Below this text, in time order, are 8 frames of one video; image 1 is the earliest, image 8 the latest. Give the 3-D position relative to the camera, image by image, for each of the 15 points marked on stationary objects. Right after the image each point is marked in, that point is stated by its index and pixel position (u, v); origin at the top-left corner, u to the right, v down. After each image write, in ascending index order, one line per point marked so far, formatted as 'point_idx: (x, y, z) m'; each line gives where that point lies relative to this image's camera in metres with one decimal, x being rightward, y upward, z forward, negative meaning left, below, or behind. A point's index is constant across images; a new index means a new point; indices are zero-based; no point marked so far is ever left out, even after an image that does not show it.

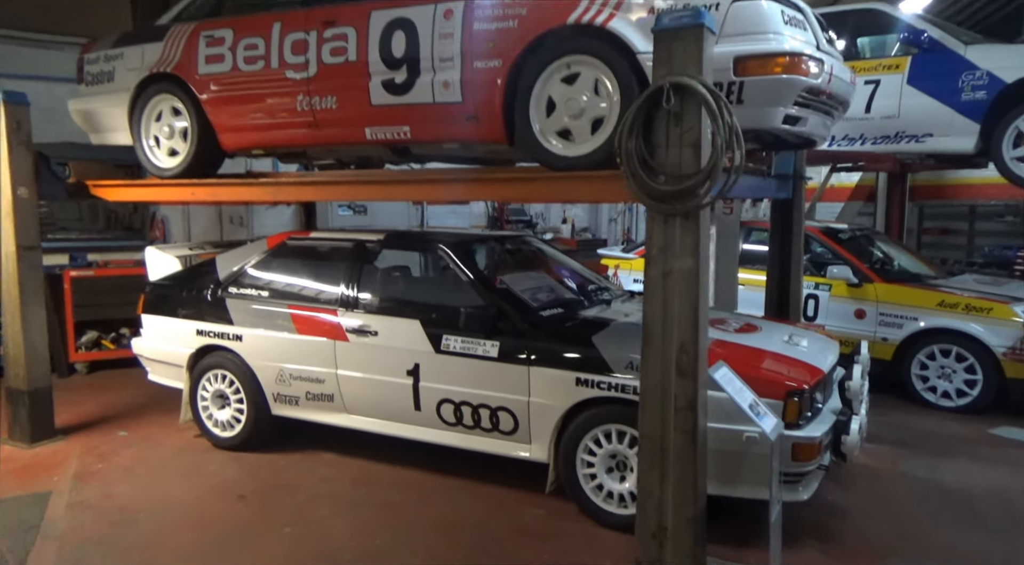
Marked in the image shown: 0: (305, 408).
0: (-1.3, -0.8, +4.5) m
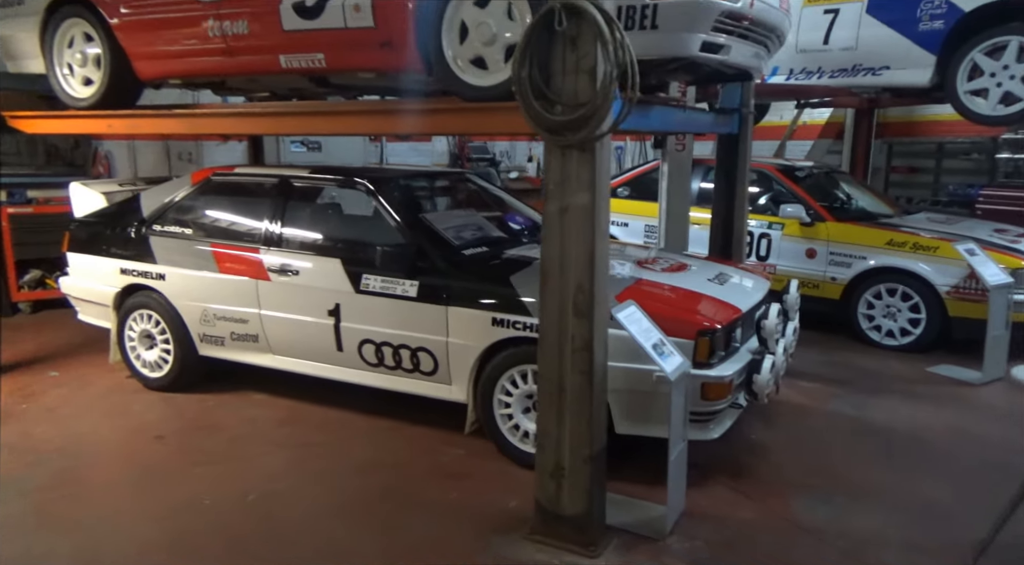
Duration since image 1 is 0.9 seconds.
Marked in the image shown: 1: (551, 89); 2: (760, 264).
0: (-1.7, -0.4, +4.4) m
1: (+0.1, +0.7, +2.6) m
2: (+2.3, +0.2, +6.7) m
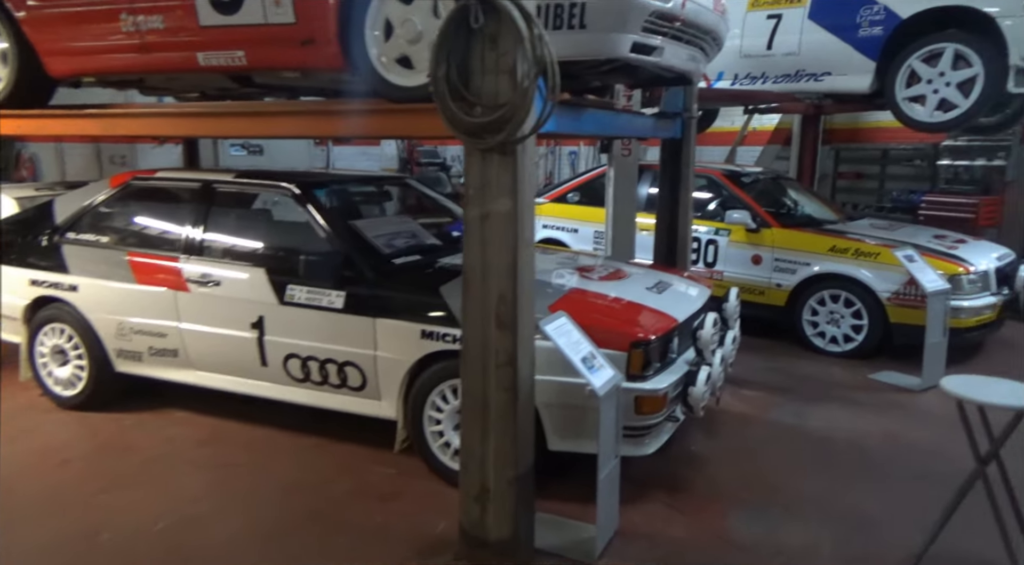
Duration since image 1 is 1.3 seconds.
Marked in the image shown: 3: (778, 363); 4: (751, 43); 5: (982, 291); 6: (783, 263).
0: (-2.1, -0.5, +4.2) m
1: (-0.1, +0.7, +2.5) m
2: (+1.8, +0.1, +6.7) m
3: (+2.1, -0.6, +5.7) m
4: (+2.0, +2.0, +6.1) m
5: (+3.6, -0.1, +5.5) m
6: (+2.3, +0.2, +6.2) m
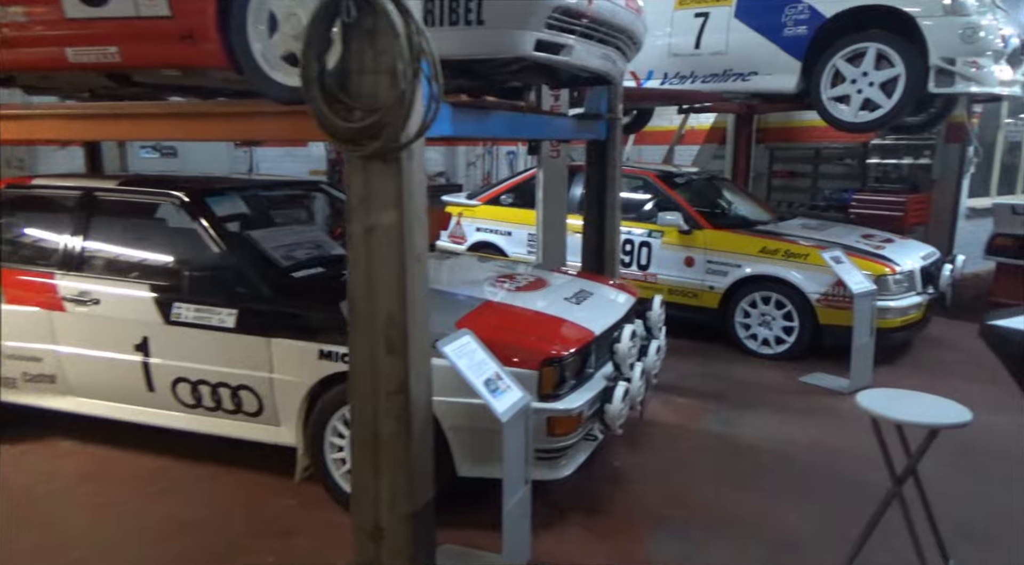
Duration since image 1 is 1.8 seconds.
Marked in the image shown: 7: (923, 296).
0: (-2.6, -0.6, +3.8) m
1: (-0.5, +0.6, +2.2) m
2: (+1.2, +0.1, +6.5) m
3: (+1.6, -0.7, +5.6) m
4: (+1.4, +2.0, +6.0) m
5: (+3.0, -0.1, +5.5) m
6: (+1.7, +0.1, +6.1) m
7: (+3.2, -0.1, +5.6) m
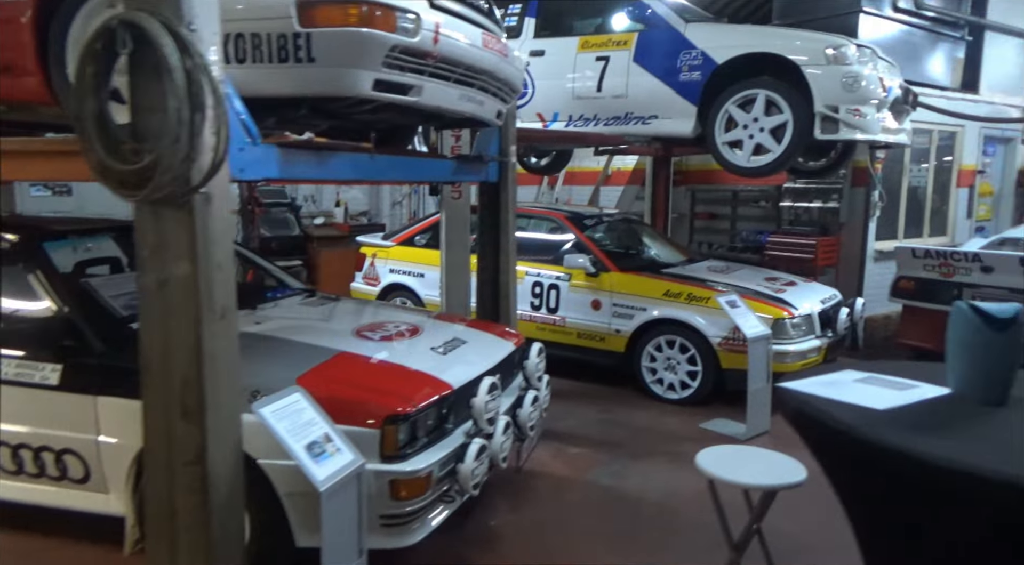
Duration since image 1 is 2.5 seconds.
0: (-3.2, -0.8, +3.4) m
1: (-1.1, +0.4, +2.0) m
2: (+0.3, -0.3, +6.4) m
3: (+0.8, -1.0, +5.5) m
4: (+0.6, +1.6, +6.0) m
5: (+2.2, -0.4, +5.5) m
6: (+0.9, -0.2, +6.0) m
7: (+2.4, -0.4, +5.6) m
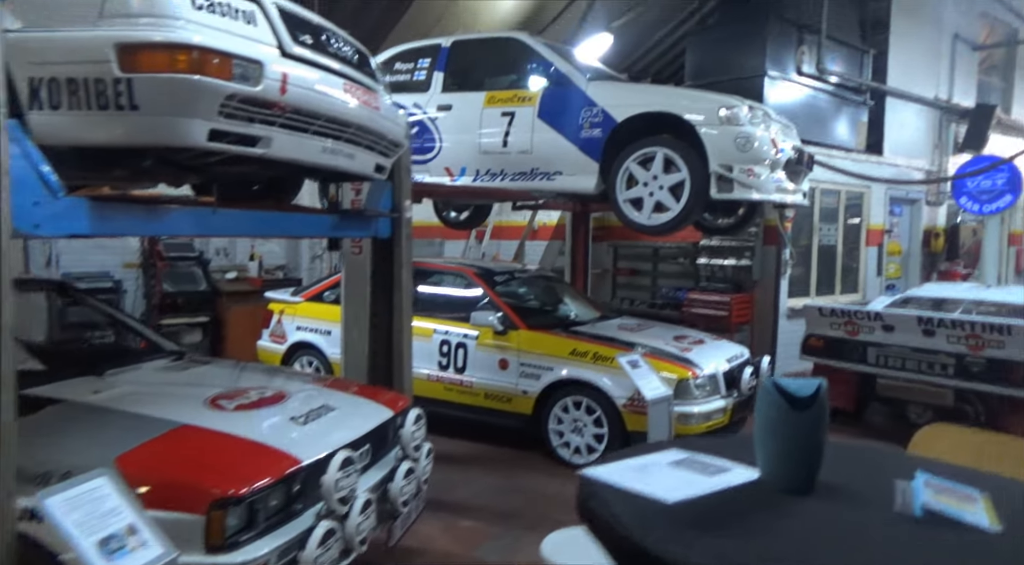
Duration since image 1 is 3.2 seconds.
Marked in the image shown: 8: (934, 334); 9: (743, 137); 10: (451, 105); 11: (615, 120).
0: (-3.8, -1.1, +2.9) m
1: (-1.6, +0.3, +1.8) m
2: (-0.5, -0.8, +6.2) m
3: (0.0, -1.4, +5.2) m
4: (-0.2, +1.2, +5.9) m
5: (+1.5, -0.8, +5.4) m
6: (+0.1, -0.7, +5.8) m
7: (+1.7, -0.9, +5.5) m
8: (+3.6, -0.4, +6.1) m
9: (+1.6, +1.0, +4.9) m
10: (-0.5, +1.5, +6.1) m
11: (+0.8, +1.2, +5.3) m
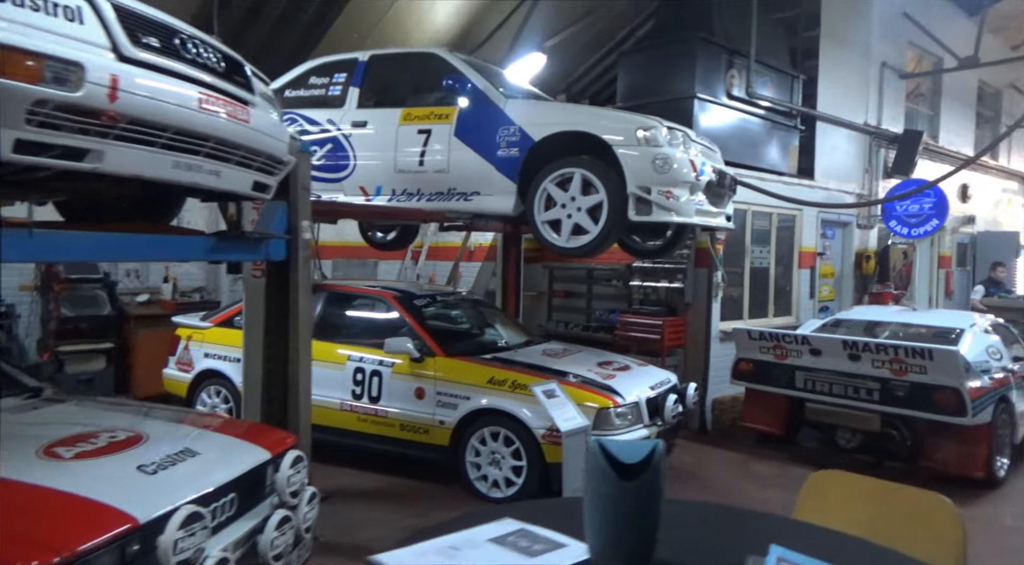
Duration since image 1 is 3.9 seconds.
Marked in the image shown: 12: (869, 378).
0: (-4.3, -1.2, +2.3) m
1: (-2.0, +0.2, +1.4) m
2: (-1.1, -1.0, +5.8) m
3: (-0.6, -1.6, +4.9) m
4: (-0.8, +1.0, +5.6) m
5: (+0.9, -1.0, +5.2) m
6: (-0.5, -0.9, +5.5) m
7: (+1.0, -1.1, +5.3) m
8: (+2.9, -0.6, +6.1) m
9: (+1.0, +0.8, +4.8) m
10: (-1.2, +1.3, +5.8) m
11: (+0.2, +1.0, +5.1) m
12: (+3.0, -0.8, +6.0) m
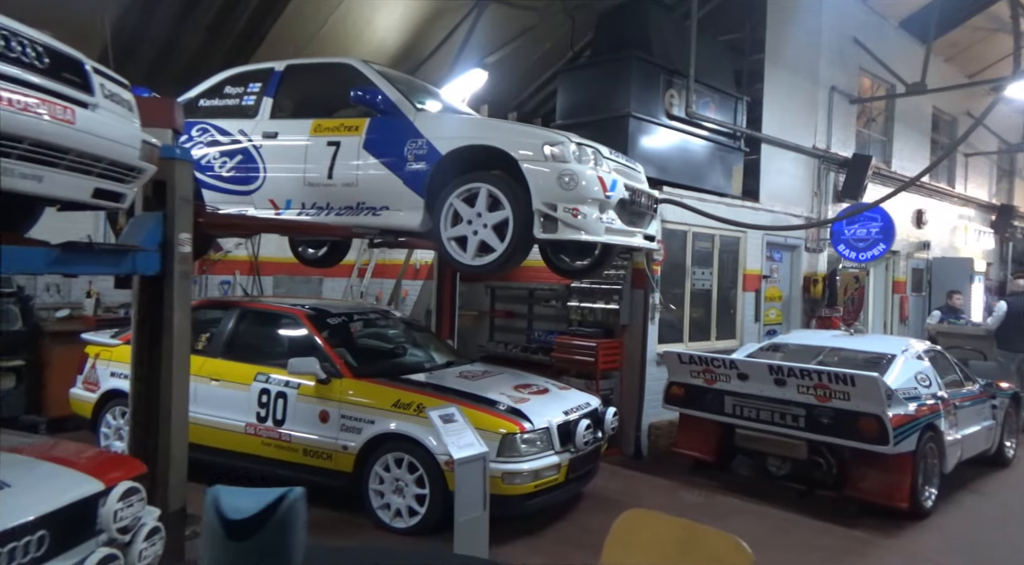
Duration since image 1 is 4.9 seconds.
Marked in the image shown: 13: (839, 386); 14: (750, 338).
0: (-4.9, -1.2, +2.0) m
1: (-2.5, +0.2, +1.1) m
2: (-1.8, -1.1, +5.6) m
3: (-1.2, -1.7, +4.6) m
4: (-1.5, +0.8, +5.4) m
5: (+0.2, -1.2, +4.9) m
6: (-1.2, -1.0, +5.3) m
7: (+0.4, -1.2, +5.1) m
8: (+2.3, -0.8, +5.9) m
9: (+0.4, +0.7, +4.6) m
10: (-1.8, +1.2, +5.6) m
11: (-0.5, +0.9, +4.9) m
12: (+2.3, -1.0, +5.9) m
13: (+2.5, -0.8, +5.6) m
14: (+3.1, -0.7, +9.3) m
